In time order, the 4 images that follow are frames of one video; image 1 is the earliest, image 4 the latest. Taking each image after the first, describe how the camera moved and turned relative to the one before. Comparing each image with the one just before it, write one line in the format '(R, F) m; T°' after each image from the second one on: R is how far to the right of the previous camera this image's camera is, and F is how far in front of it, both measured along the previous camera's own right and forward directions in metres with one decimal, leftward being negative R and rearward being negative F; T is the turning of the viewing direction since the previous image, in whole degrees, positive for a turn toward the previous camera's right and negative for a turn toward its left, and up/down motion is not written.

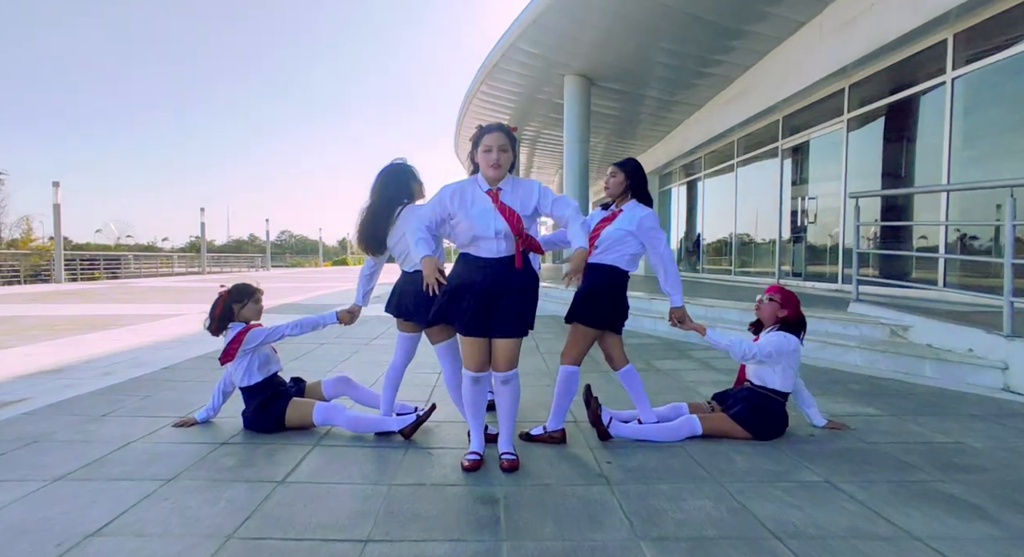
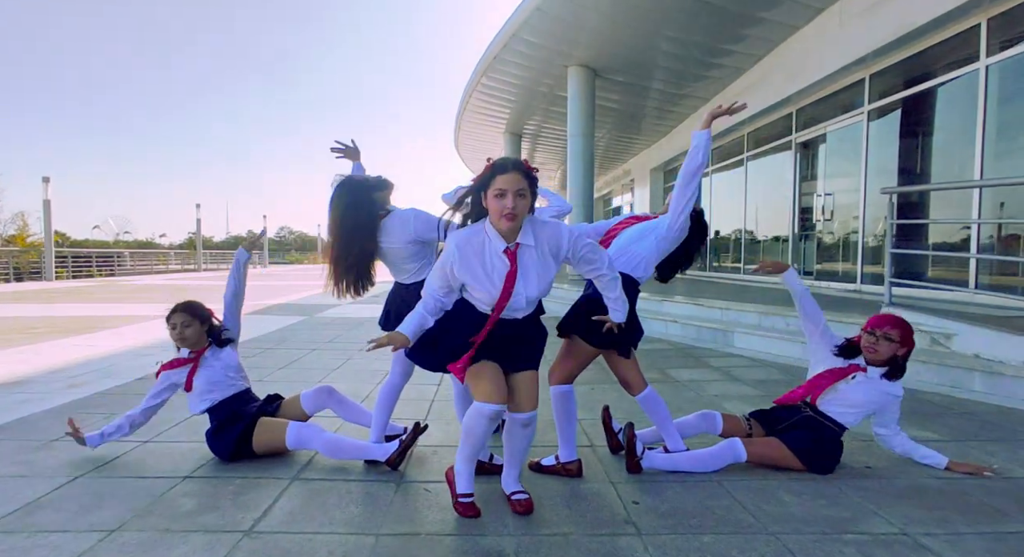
(-0.1, +0.4) m; 0°
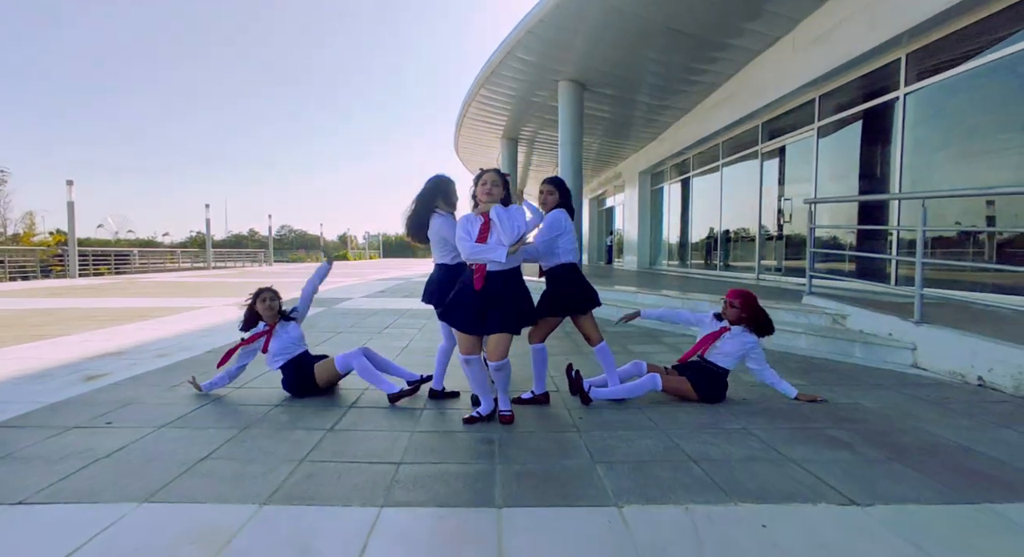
(+0.1, -1.1) m; 0°
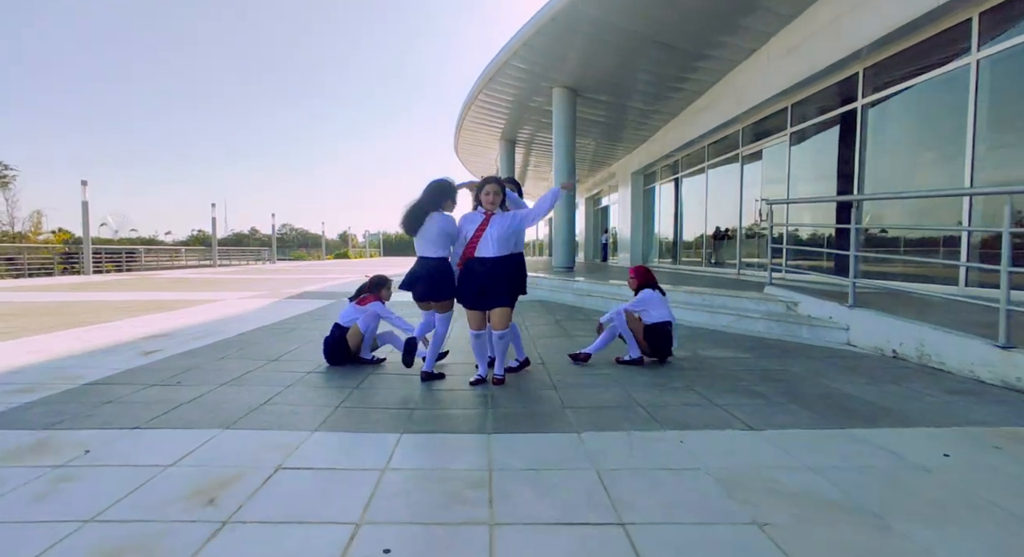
(+0.1, -0.7) m; 0°
